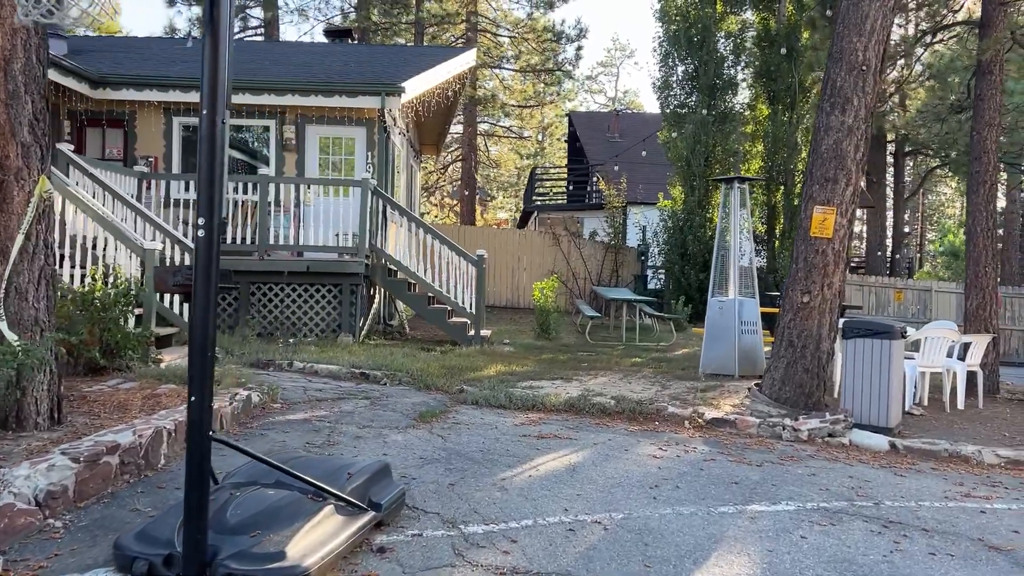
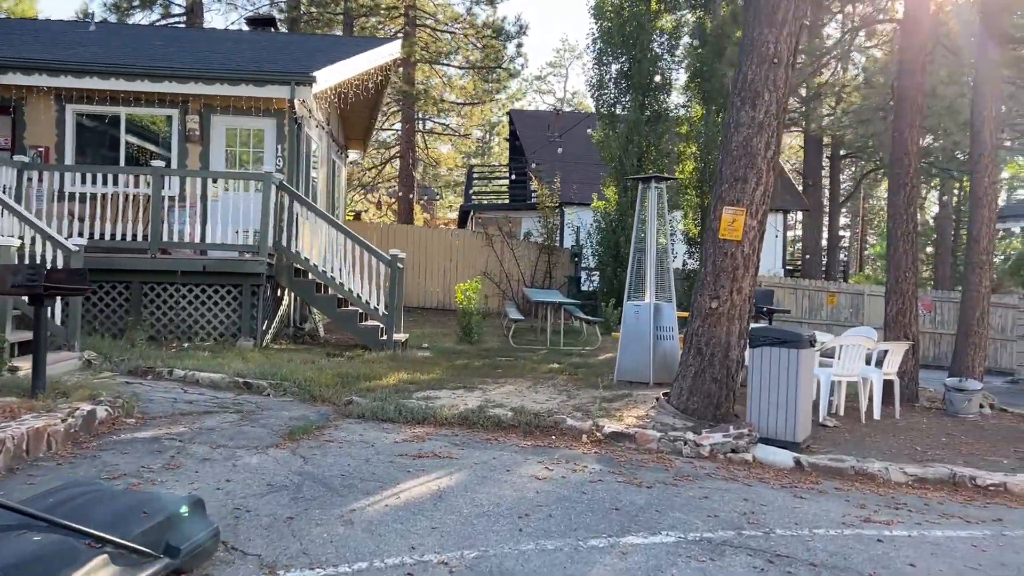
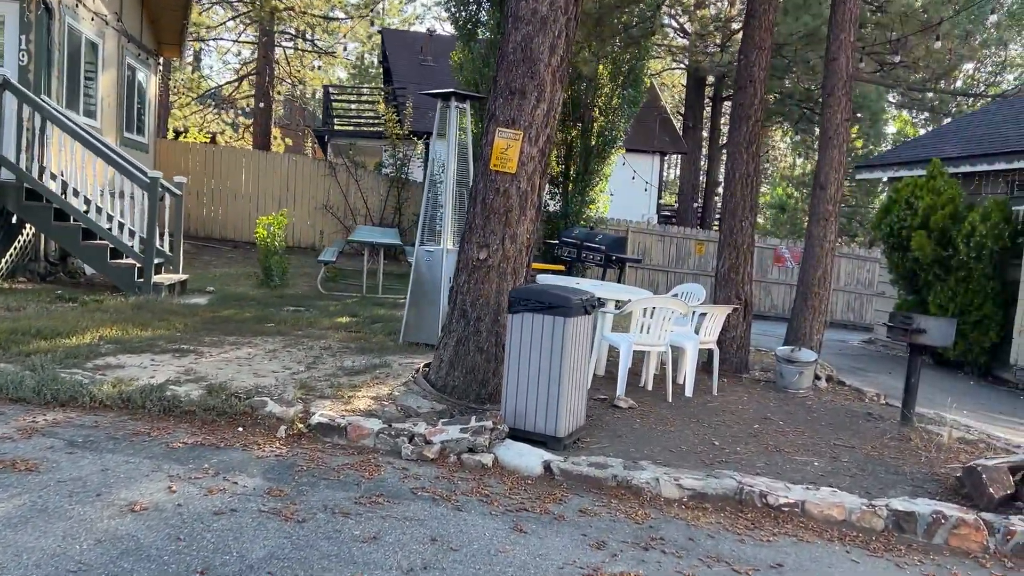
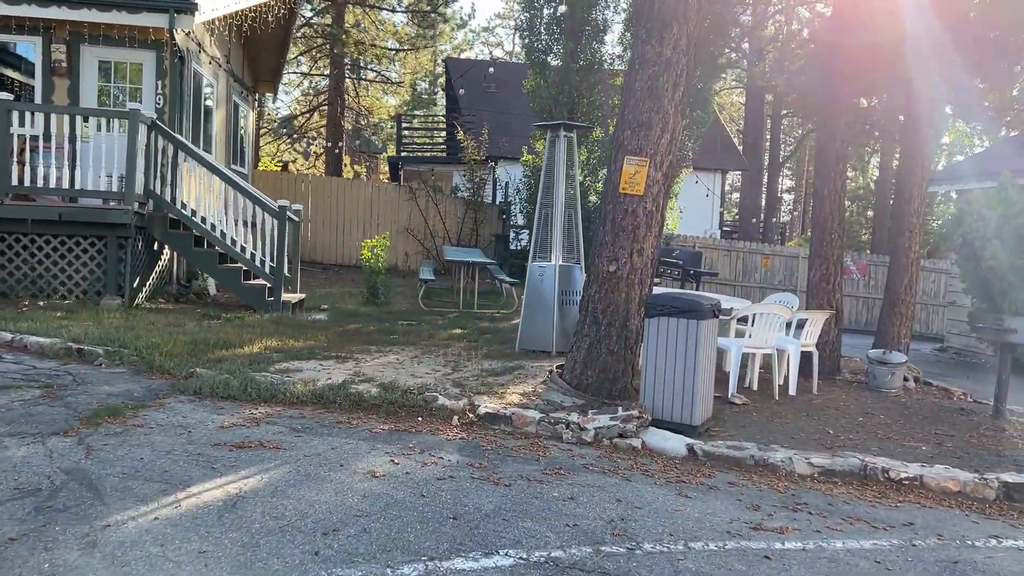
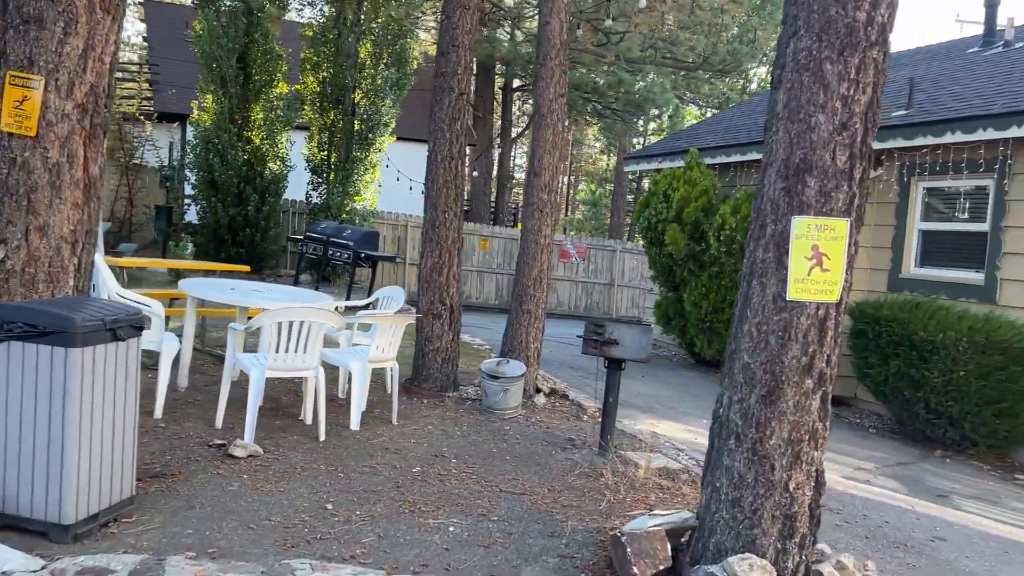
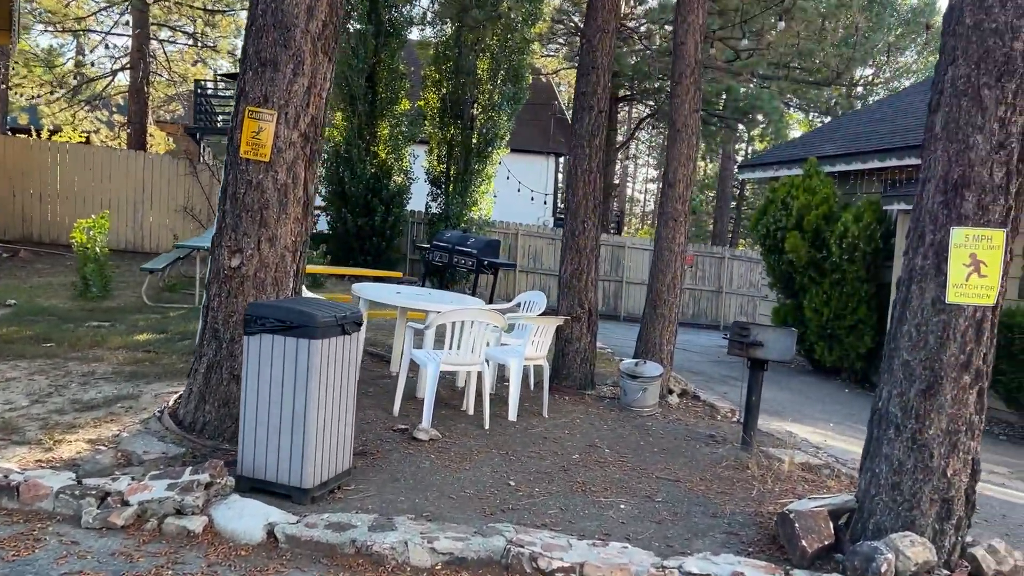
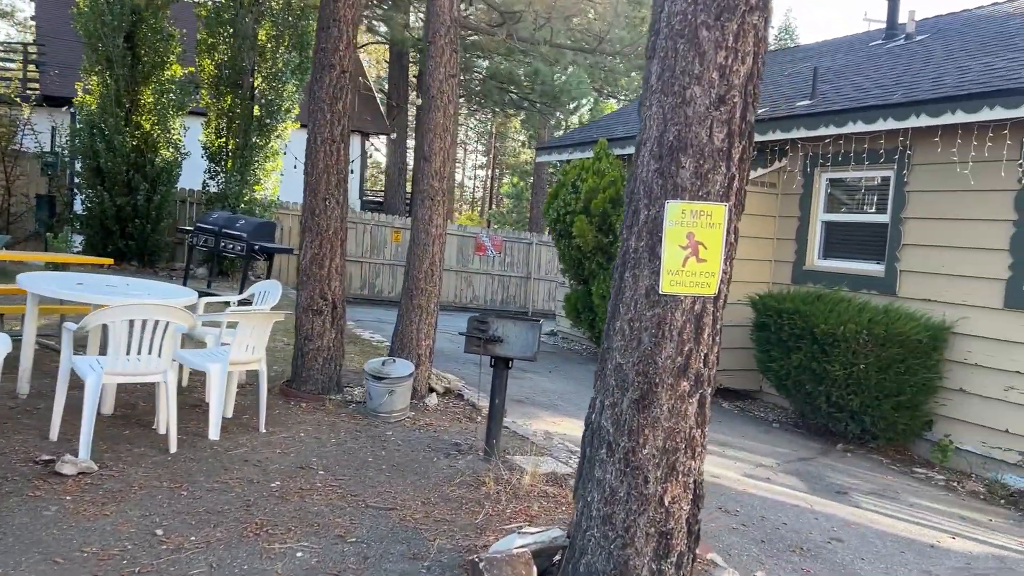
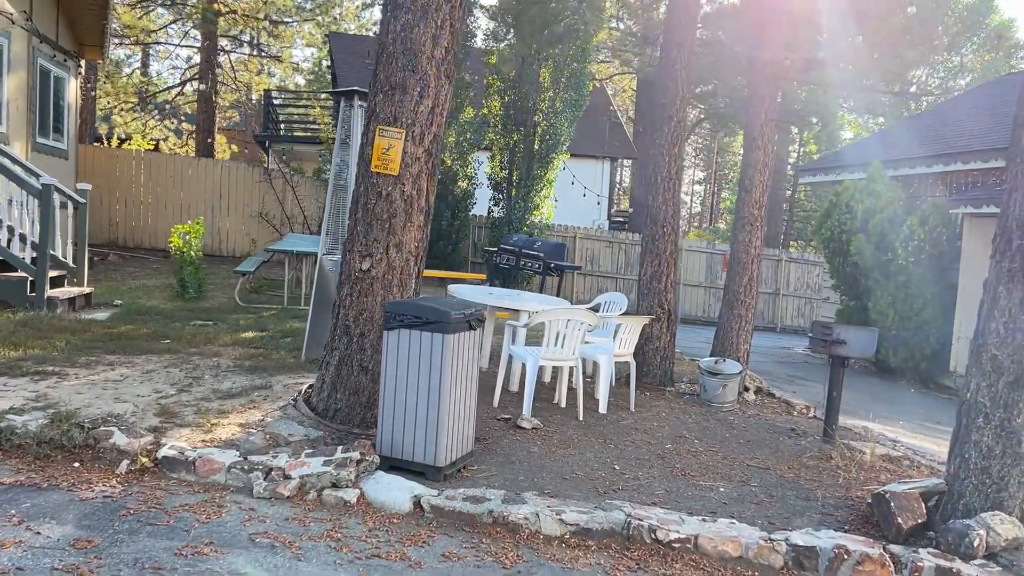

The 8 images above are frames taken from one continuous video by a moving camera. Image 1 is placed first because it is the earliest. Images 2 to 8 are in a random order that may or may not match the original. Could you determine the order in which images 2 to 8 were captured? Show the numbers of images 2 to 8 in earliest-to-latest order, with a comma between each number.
2, 4, 3, 8, 6, 5, 7
